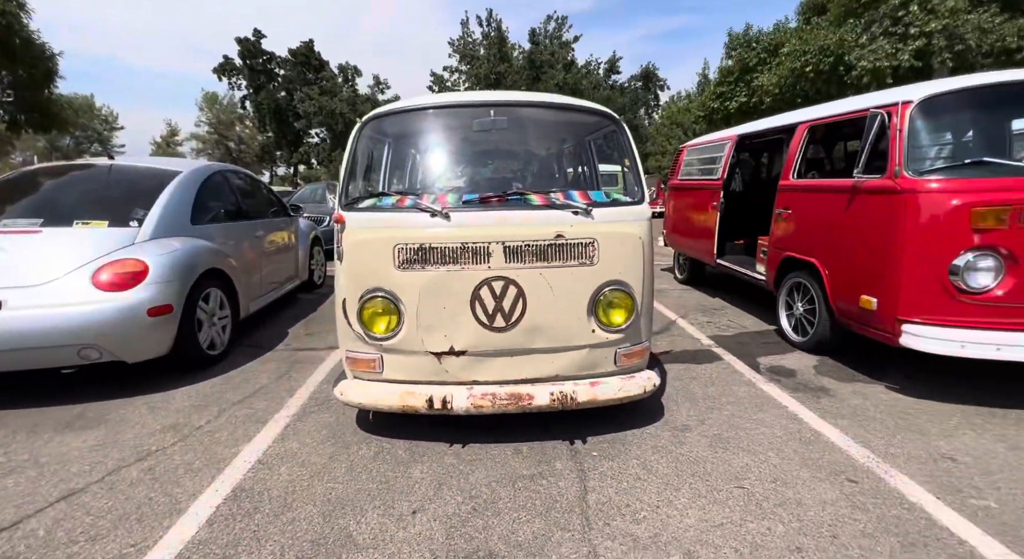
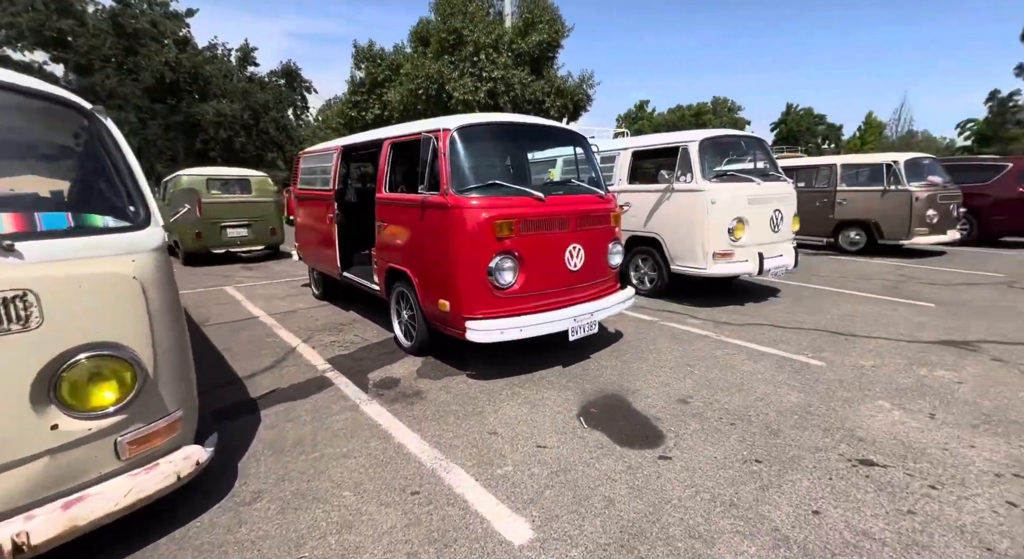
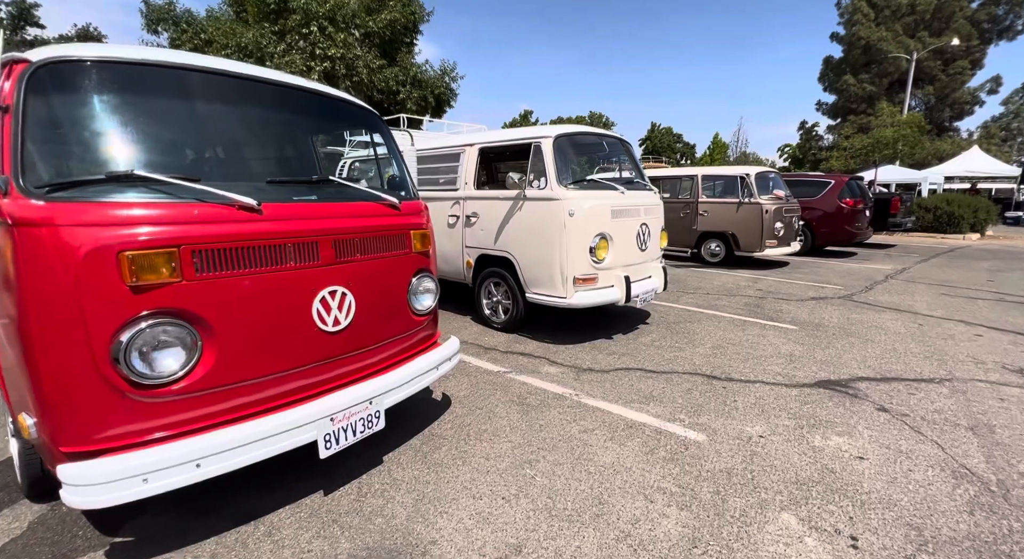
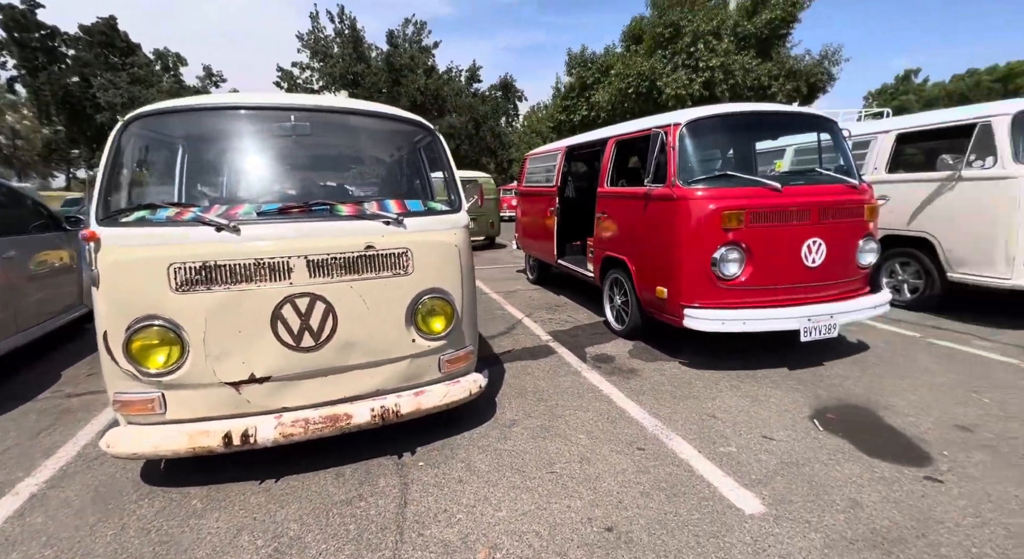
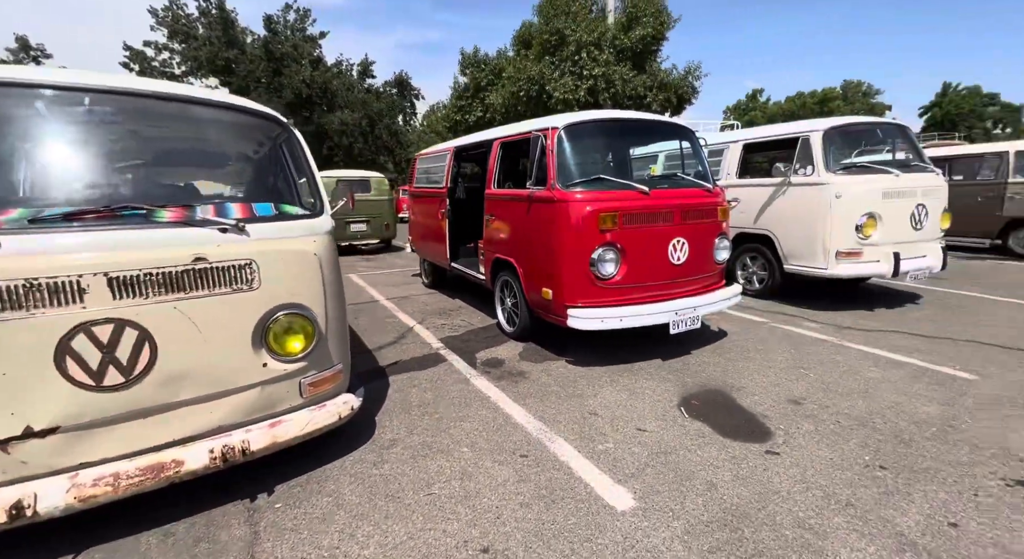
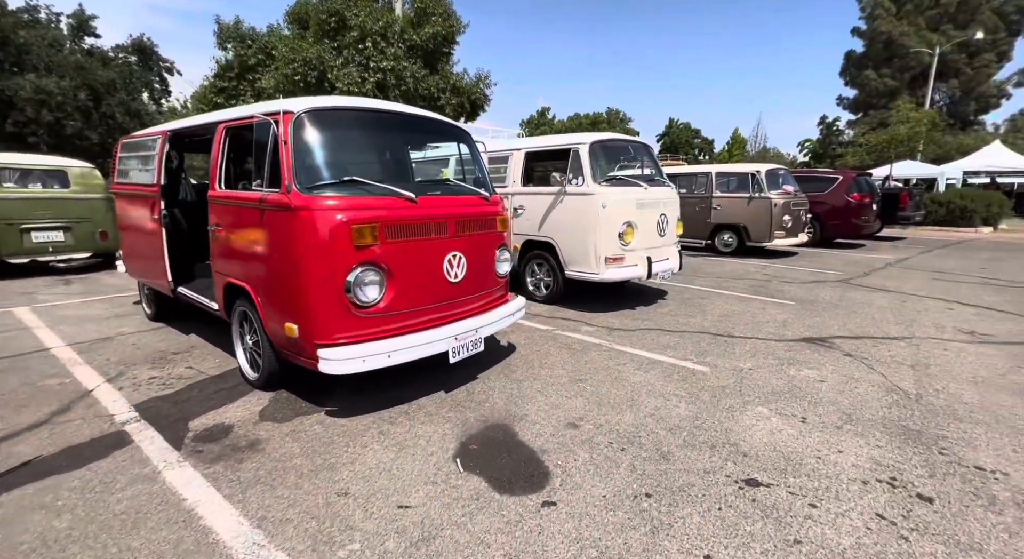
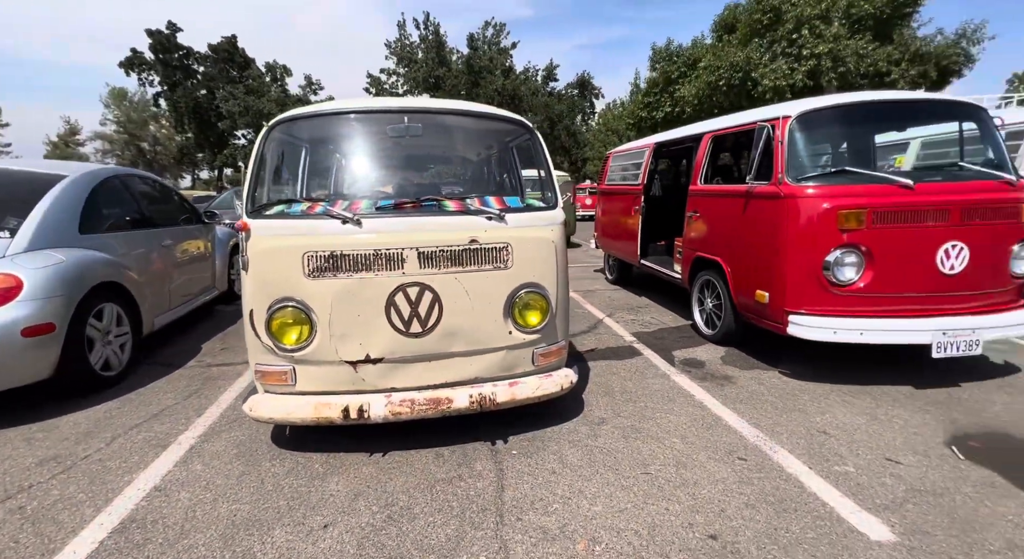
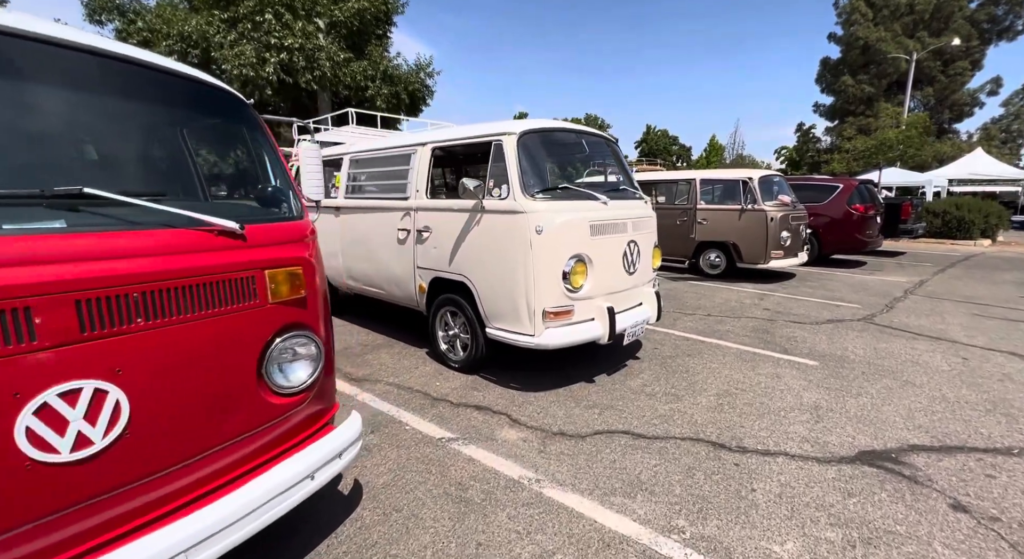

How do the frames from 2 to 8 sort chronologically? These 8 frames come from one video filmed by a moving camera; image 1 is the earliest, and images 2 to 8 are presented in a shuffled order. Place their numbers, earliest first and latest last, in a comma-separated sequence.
7, 4, 5, 2, 6, 3, 8
